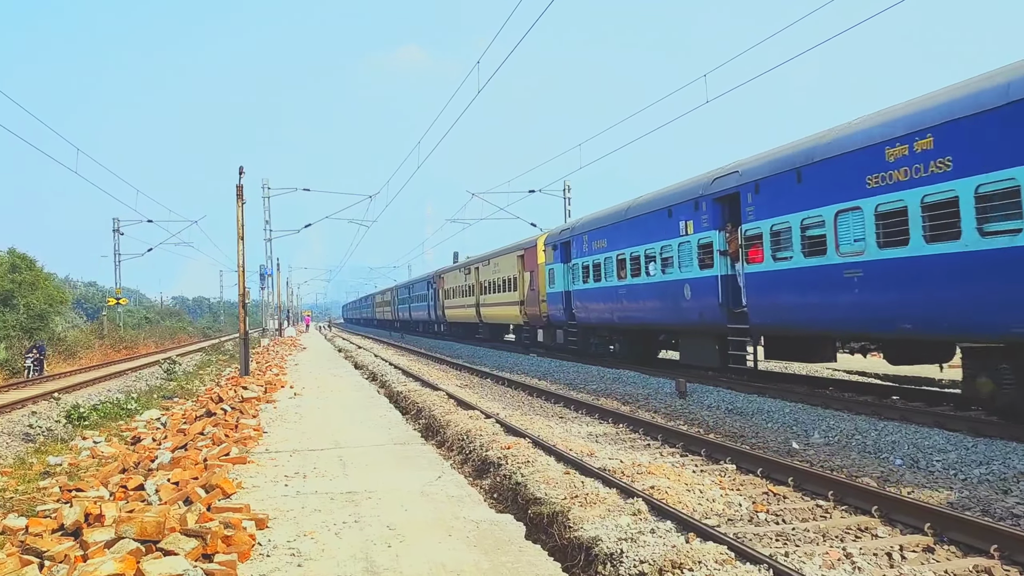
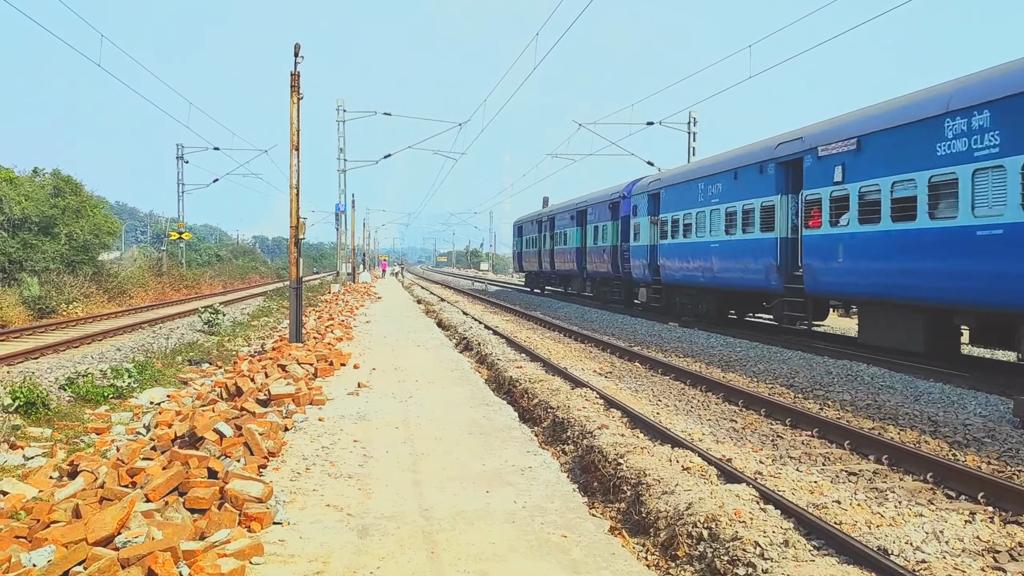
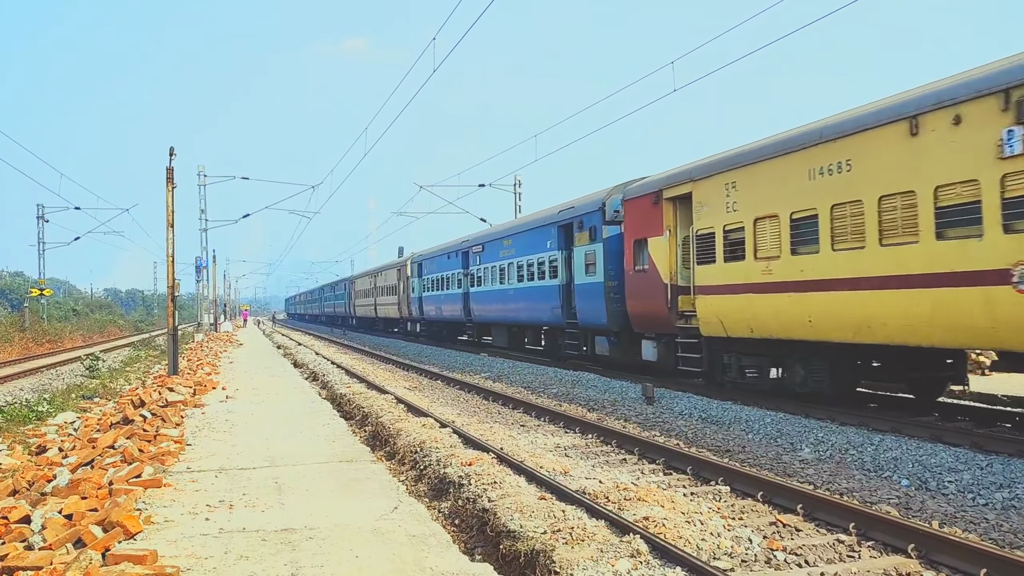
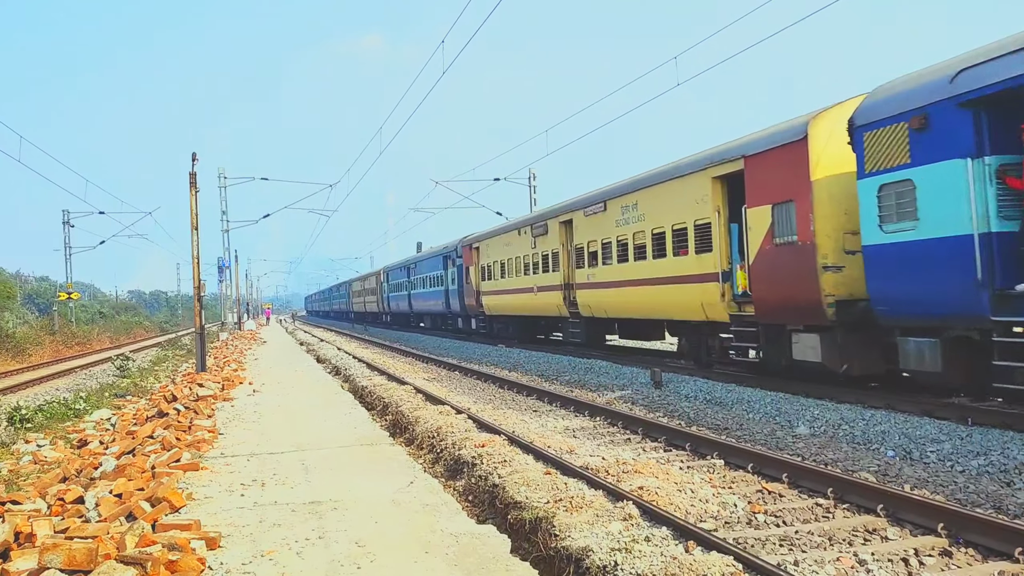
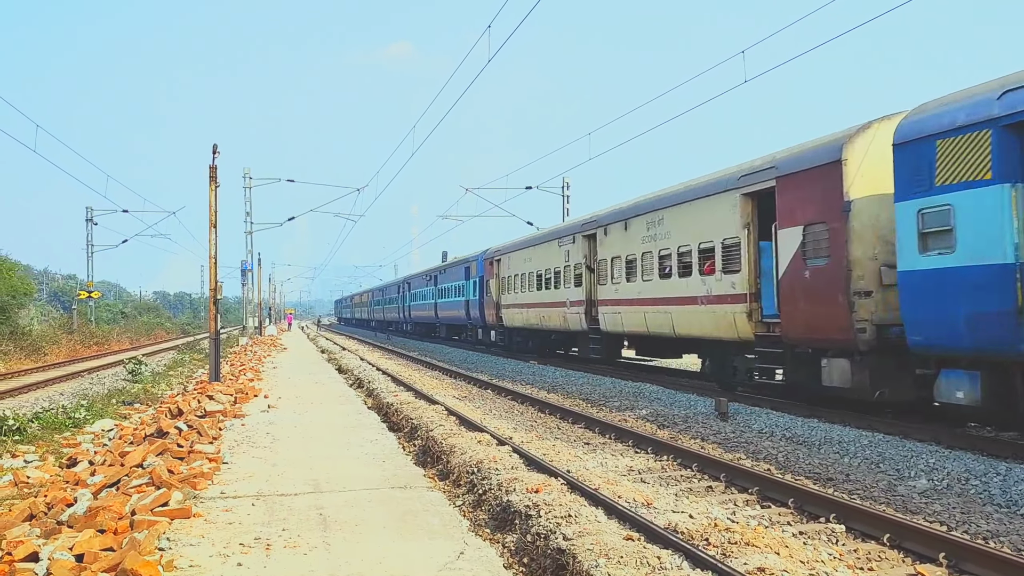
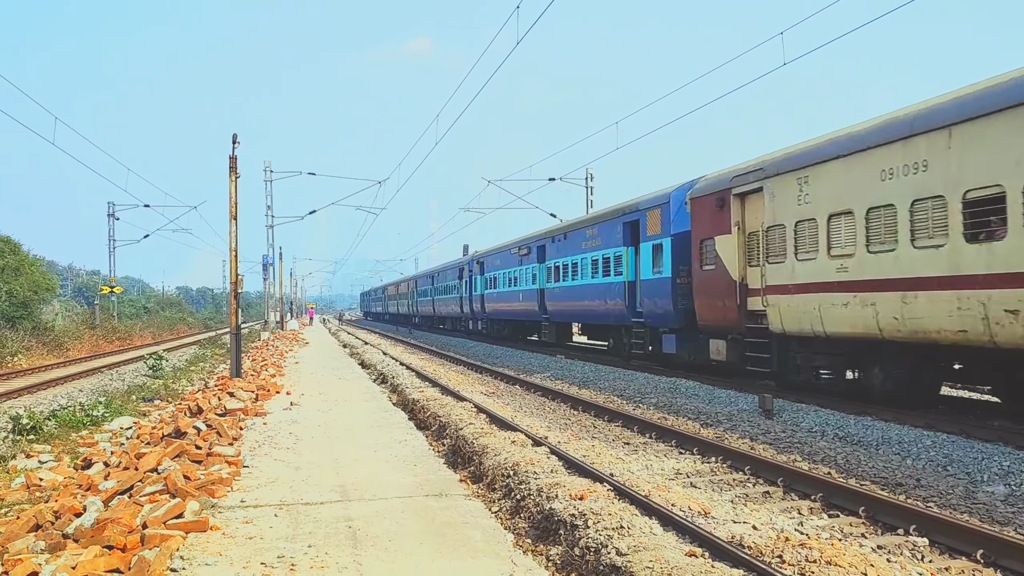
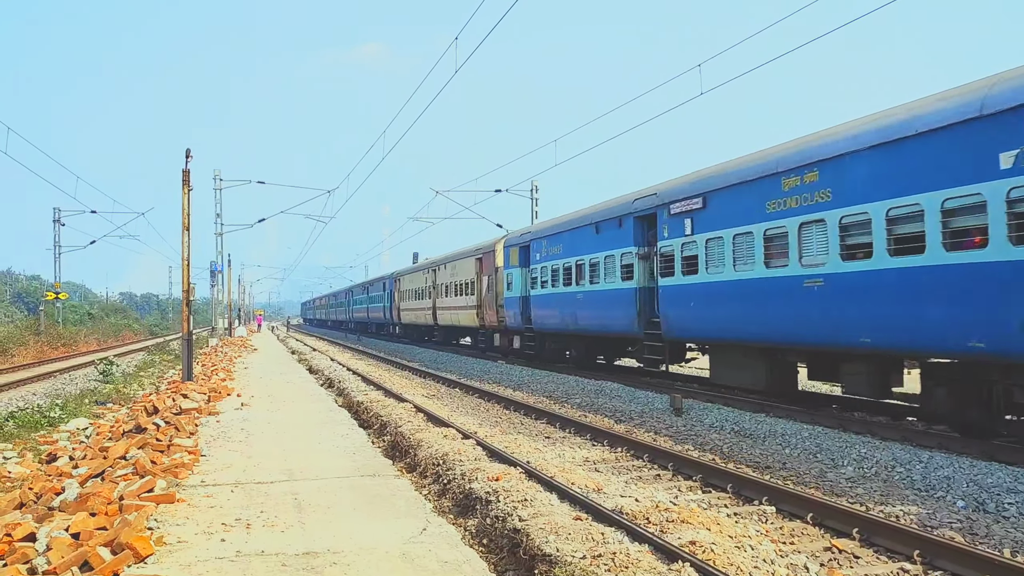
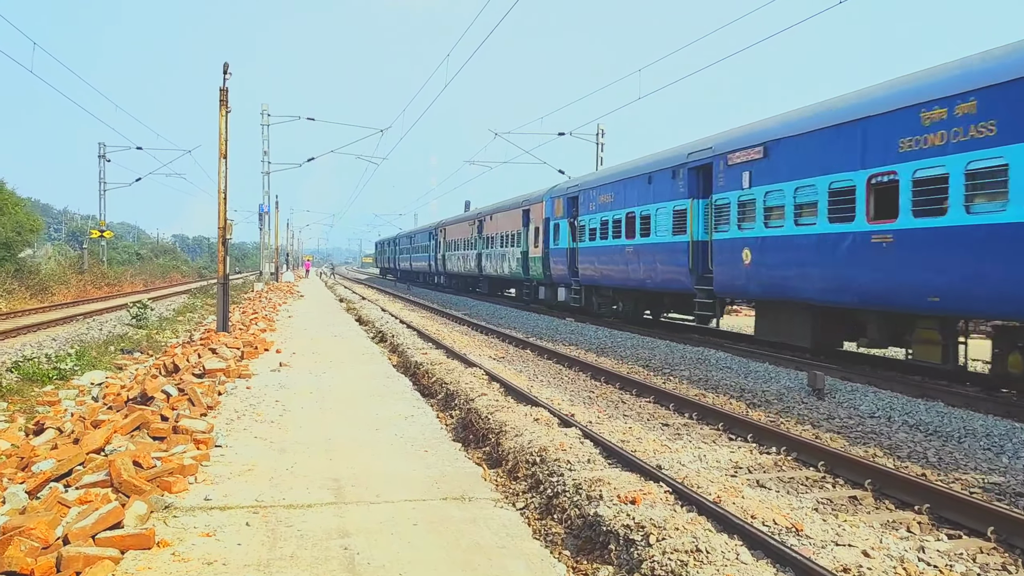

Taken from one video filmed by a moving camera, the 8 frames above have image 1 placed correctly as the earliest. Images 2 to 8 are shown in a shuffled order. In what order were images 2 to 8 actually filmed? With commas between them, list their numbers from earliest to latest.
4, 3, 7, 5, 6, 8, 2
